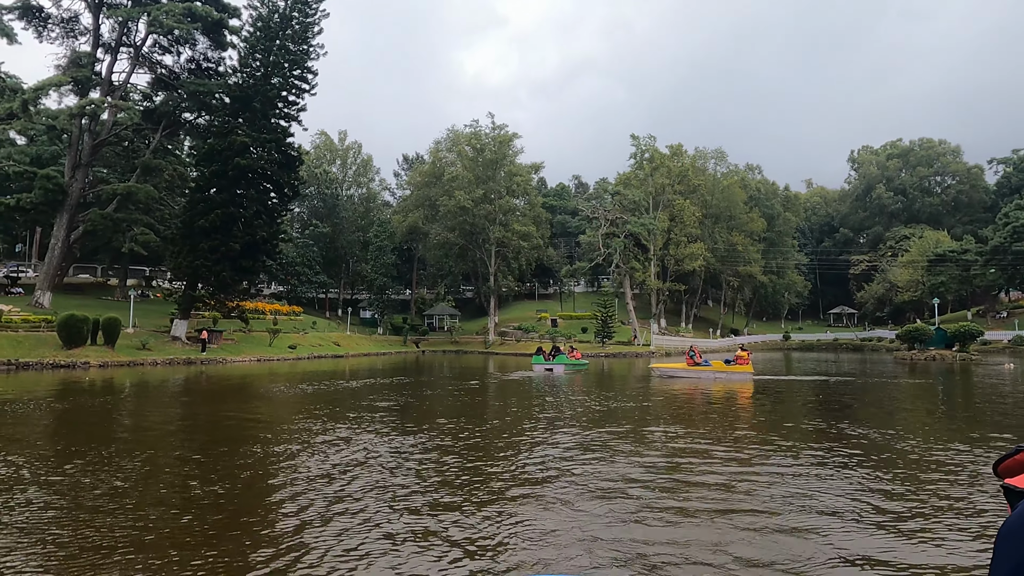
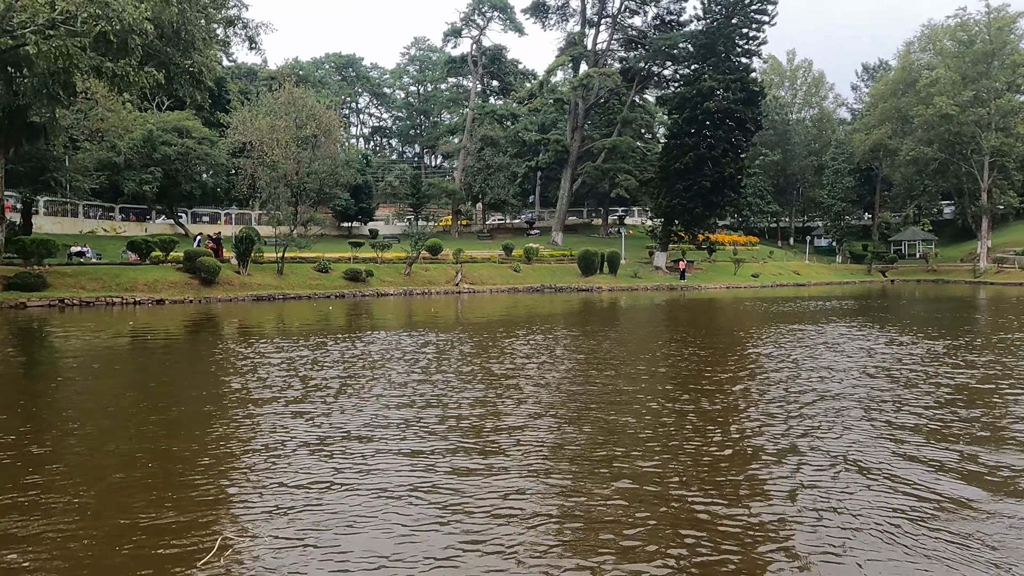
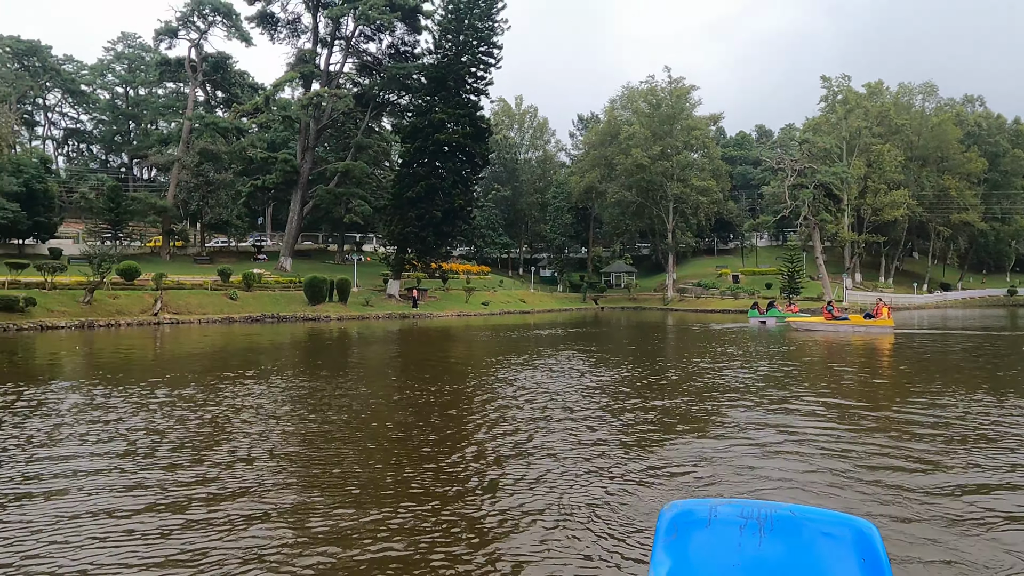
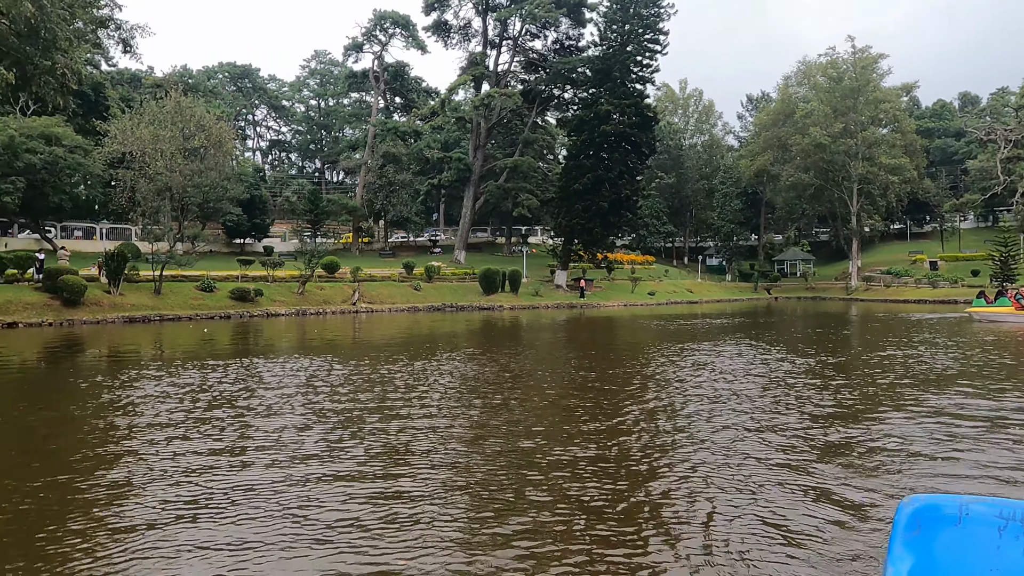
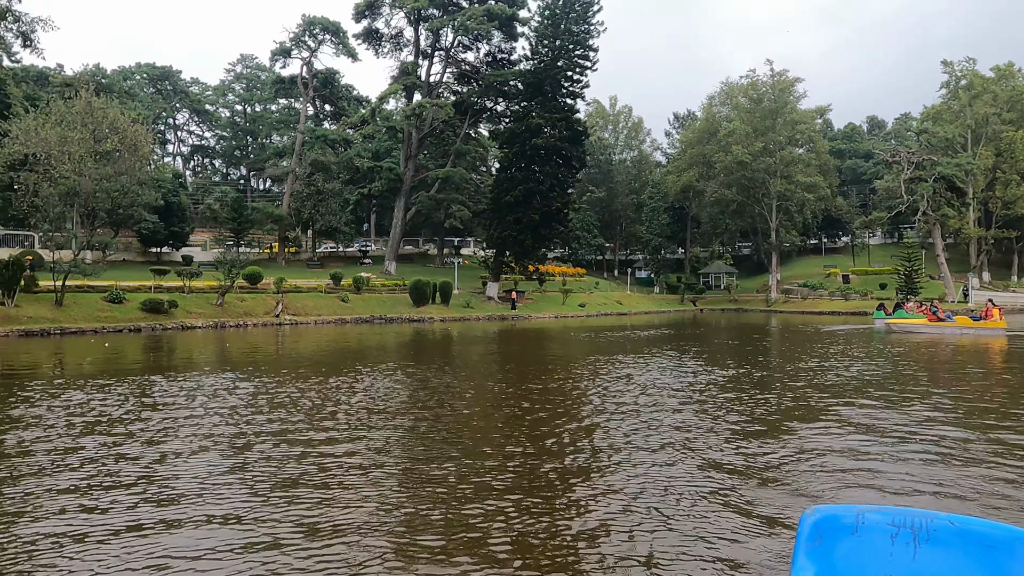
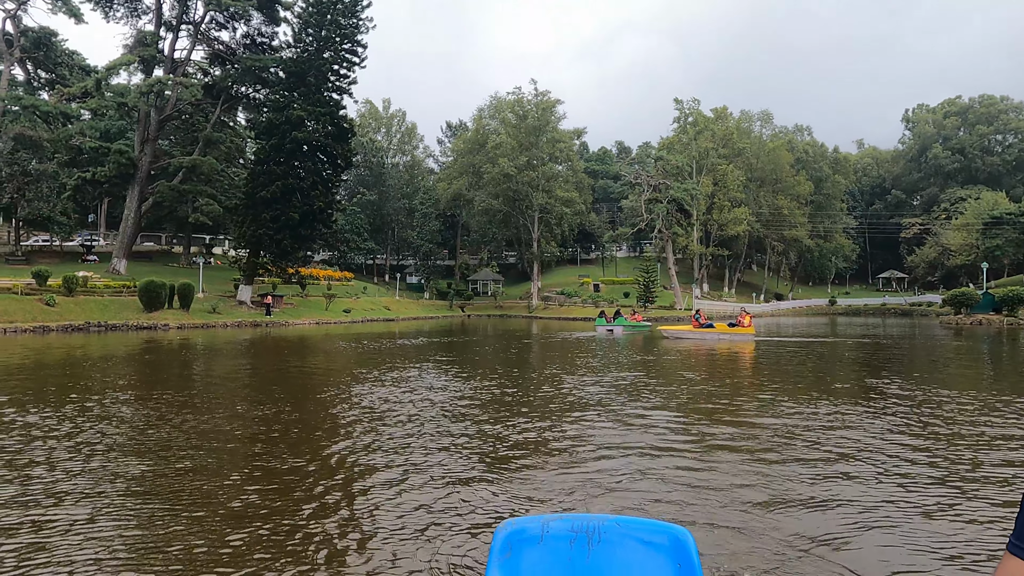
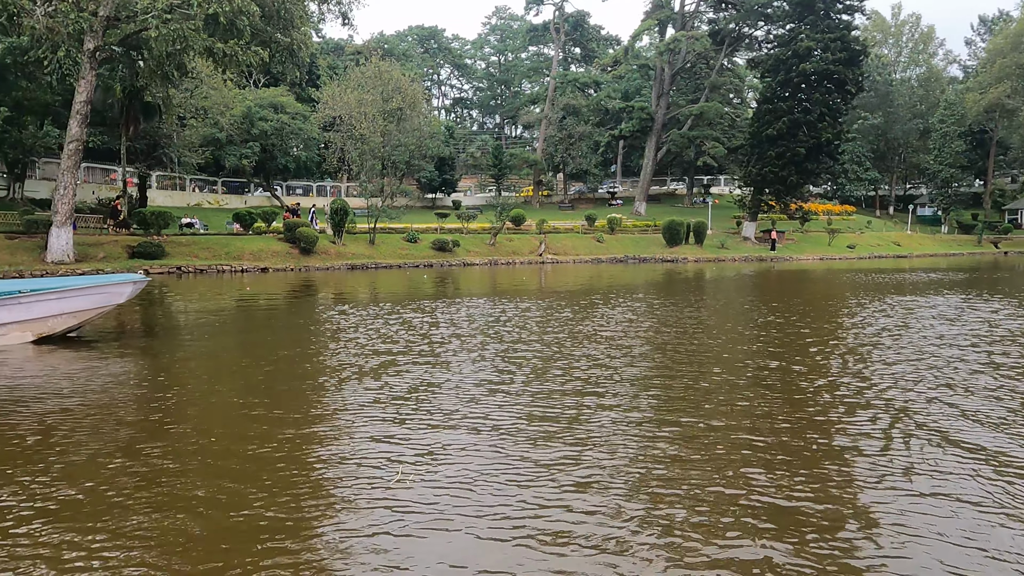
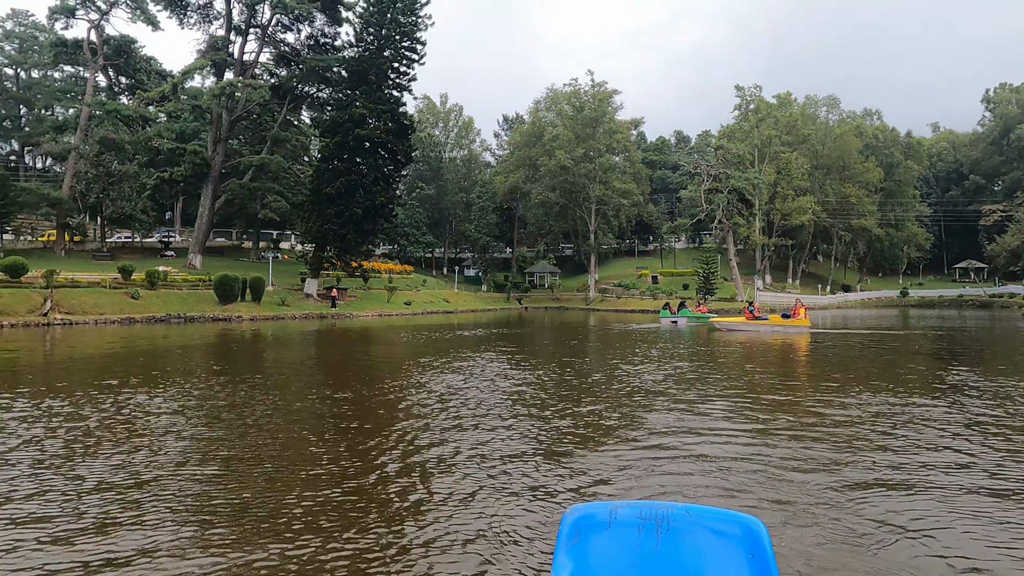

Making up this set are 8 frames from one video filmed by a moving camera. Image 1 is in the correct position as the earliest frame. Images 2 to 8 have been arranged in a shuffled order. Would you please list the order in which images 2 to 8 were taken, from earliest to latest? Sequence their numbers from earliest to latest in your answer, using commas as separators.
6, 8, 3, 5, 4, 2, 7
